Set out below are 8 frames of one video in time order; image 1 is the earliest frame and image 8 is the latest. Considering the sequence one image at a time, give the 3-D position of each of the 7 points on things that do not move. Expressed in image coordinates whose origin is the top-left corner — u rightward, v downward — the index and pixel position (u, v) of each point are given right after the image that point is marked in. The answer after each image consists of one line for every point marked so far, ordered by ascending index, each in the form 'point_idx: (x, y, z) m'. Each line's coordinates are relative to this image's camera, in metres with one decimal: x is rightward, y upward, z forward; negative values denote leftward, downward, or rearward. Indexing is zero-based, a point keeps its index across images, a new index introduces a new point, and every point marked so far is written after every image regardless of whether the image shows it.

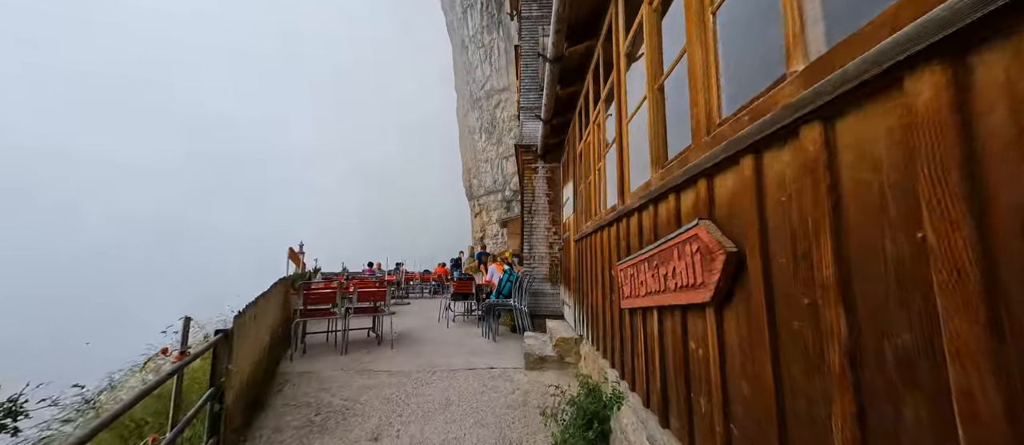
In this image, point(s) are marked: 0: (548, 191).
0: (+0.7, +0.6, +7.4) m
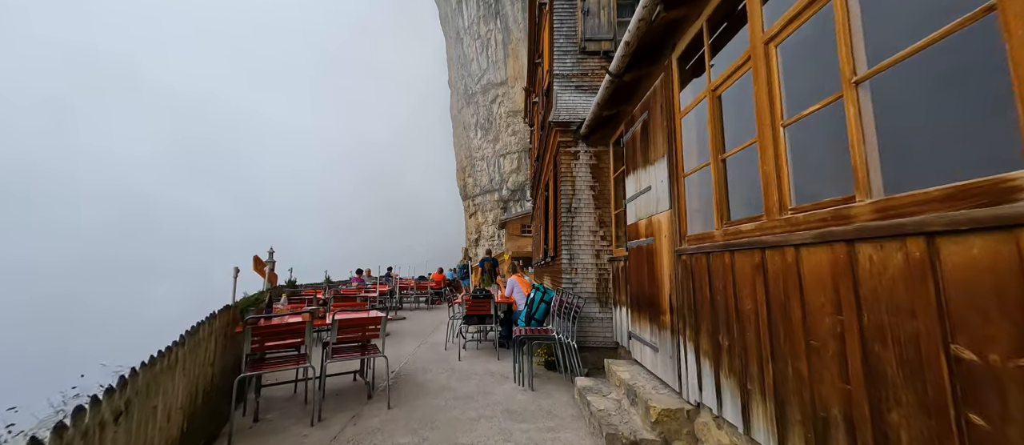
0: (+1.2, +0.6, +5.7) m
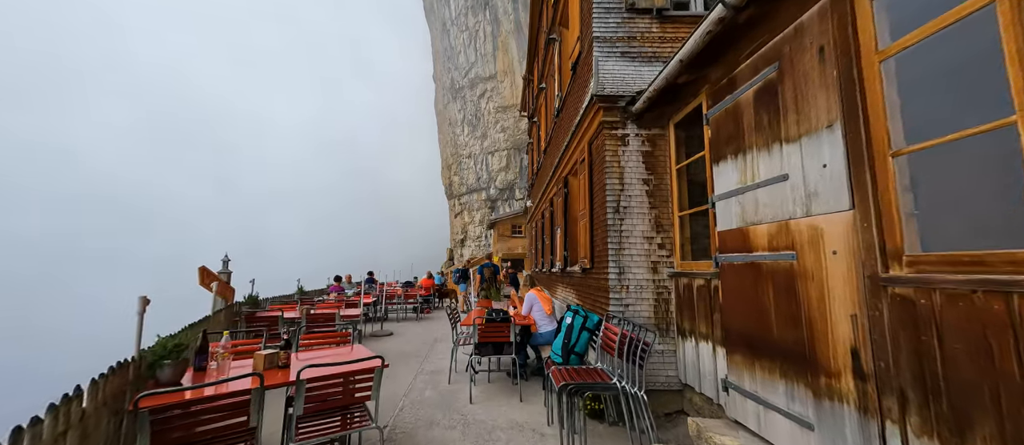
0: (+1.6, +0.5, +4.4) m
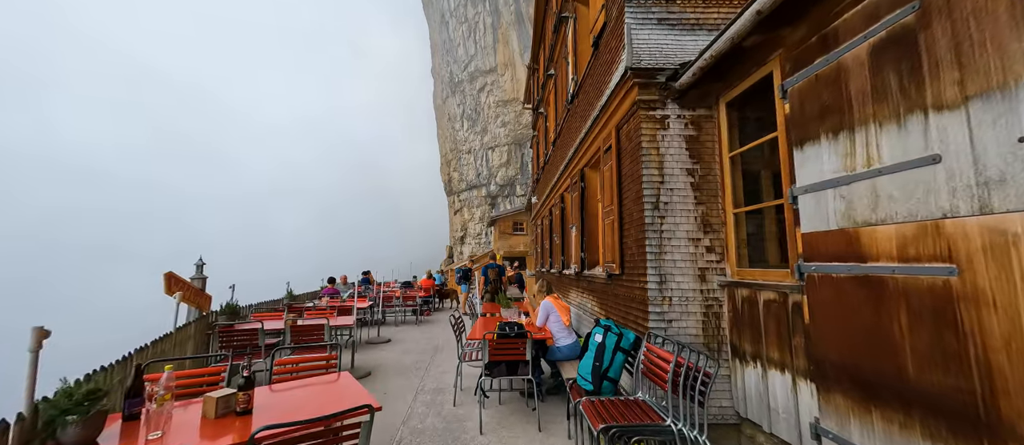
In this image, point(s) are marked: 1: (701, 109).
0: (+1.8, +0.6, +3.7) m
1: (+1.9, +1.1, +3.8) m
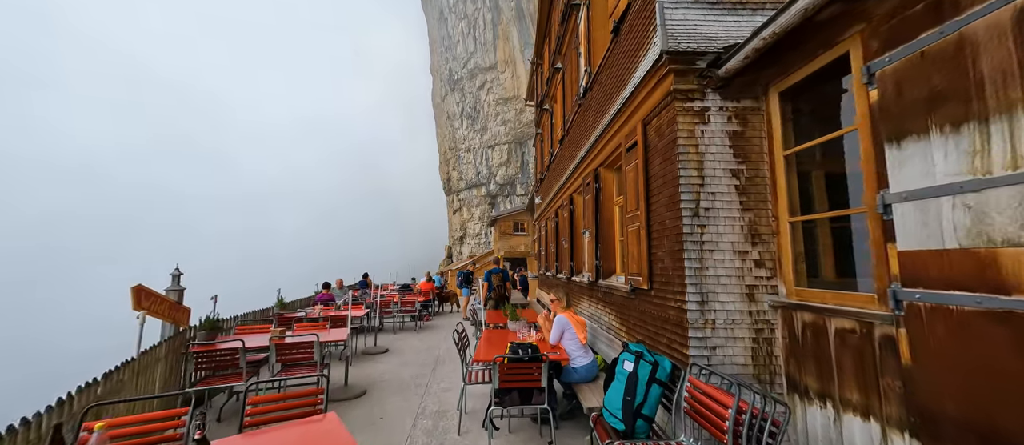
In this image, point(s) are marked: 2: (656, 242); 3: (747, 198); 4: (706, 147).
0: (+1.9, +0.5, +3.2) m
1: (+2.0, +1.1, +3.3) m
2: (+1.4, -0.2, +3.6) m
3: (+2.0, +0.2, +3.1) m
4: (+1.7, +0.6, +3.2) m
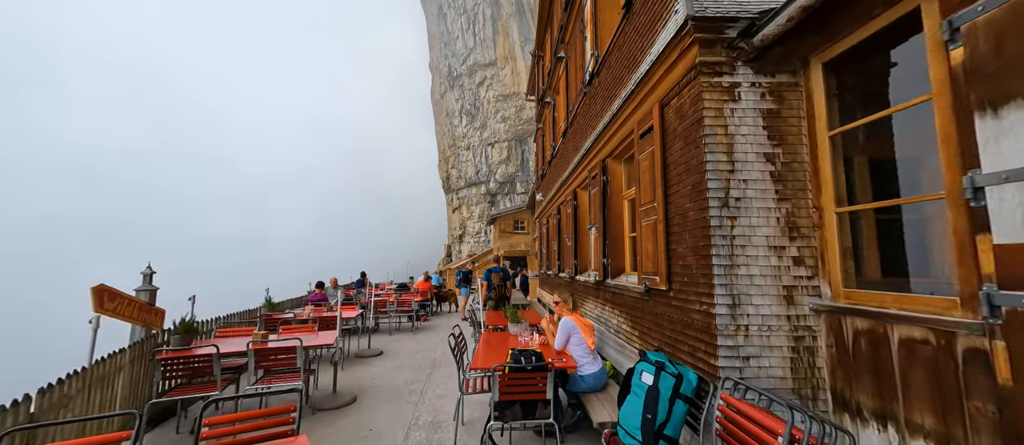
0: (+1.9, +0.5, +2.8) m
1: (+2.1, +1.1, +2.9) m
2: (+1.4, -0.1, +3.2) m
3: (+2.0, +0.3, +2.7) m
4: (+1.7, +0.7, +2.8) m
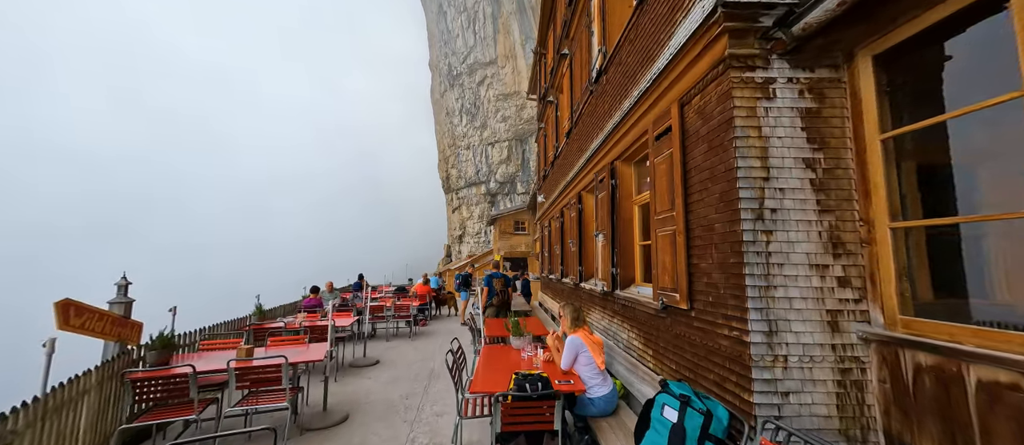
0: (+1.9, +0.4, +2.5) m
1: (+2.1, +1.0, +2.5) m
2: (+1.4, -0.2, +2.9) m
3: (+2.0, +0.2, +2.4) m
4: (+1.7, +0.6, +2.5) m
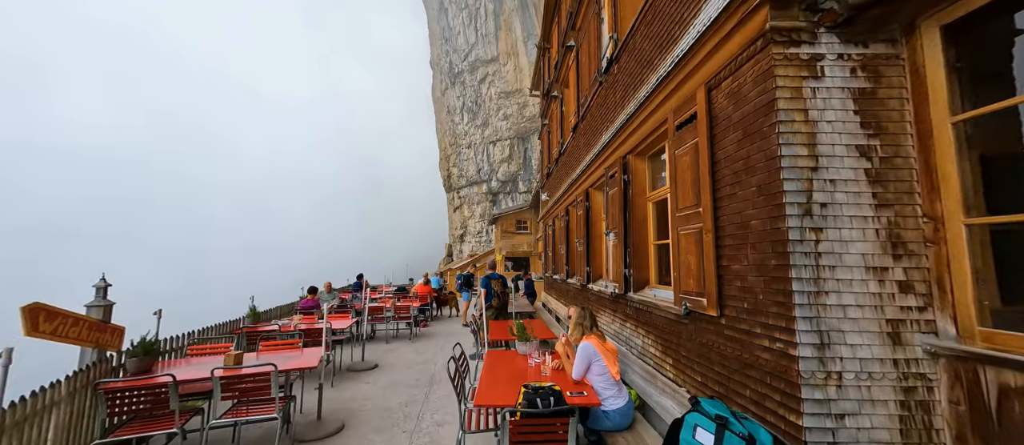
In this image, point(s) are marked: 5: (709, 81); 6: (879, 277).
0: (+2.0, +0.5, +2.1) m
1: (+2.2, +1.1, +2.2) m
2: (+1.5, -0.2, +2.6) m
3: (+2.1, +0.2, +2.1) m
4: (+1.8, +0.6, +2.2) m
5: (+1.5, +1.1, +2.8) m
6: (+2.0, -0.3, +2.0) m
